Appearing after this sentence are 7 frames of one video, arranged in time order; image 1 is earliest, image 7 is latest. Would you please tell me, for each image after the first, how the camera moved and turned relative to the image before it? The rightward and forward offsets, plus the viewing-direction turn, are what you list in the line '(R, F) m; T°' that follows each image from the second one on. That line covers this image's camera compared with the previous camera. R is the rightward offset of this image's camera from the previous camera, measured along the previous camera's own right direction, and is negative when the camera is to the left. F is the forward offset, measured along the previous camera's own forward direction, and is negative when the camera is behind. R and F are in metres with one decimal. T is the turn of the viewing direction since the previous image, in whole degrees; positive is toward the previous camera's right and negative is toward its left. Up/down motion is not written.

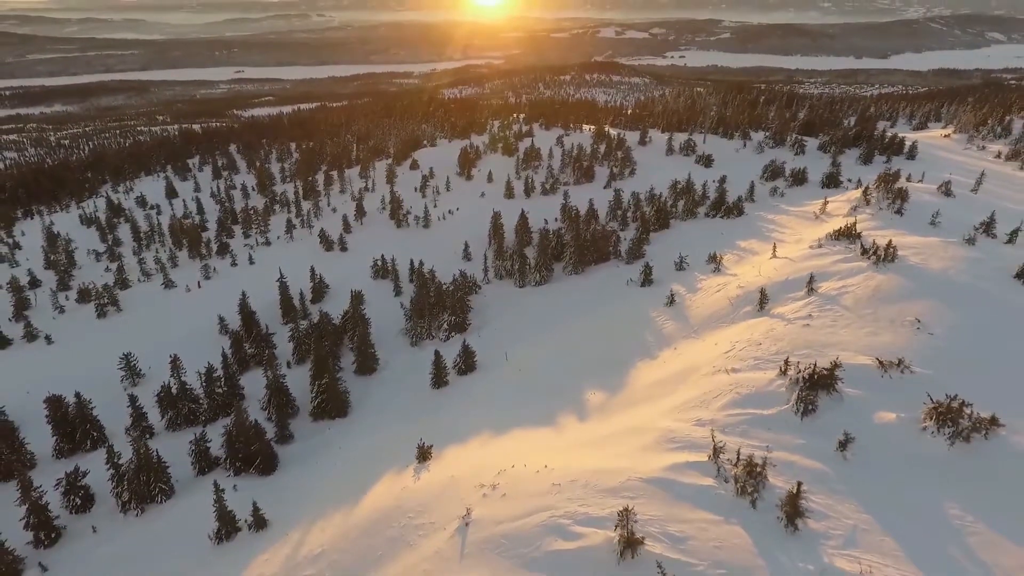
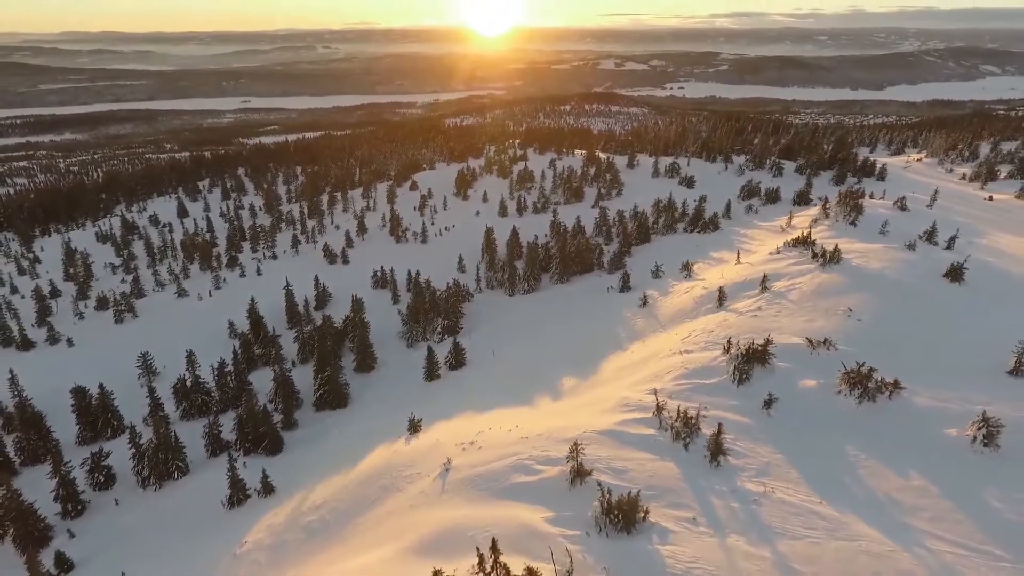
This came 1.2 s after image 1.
(+0.6, -1.9) m; 0°
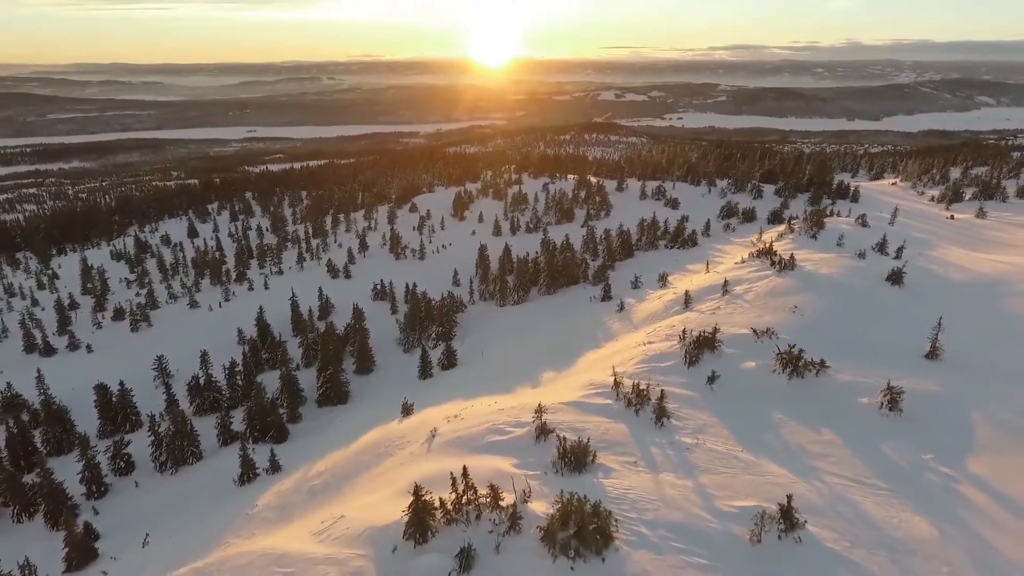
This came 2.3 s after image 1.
(+0.6, -2.0) m; 0°
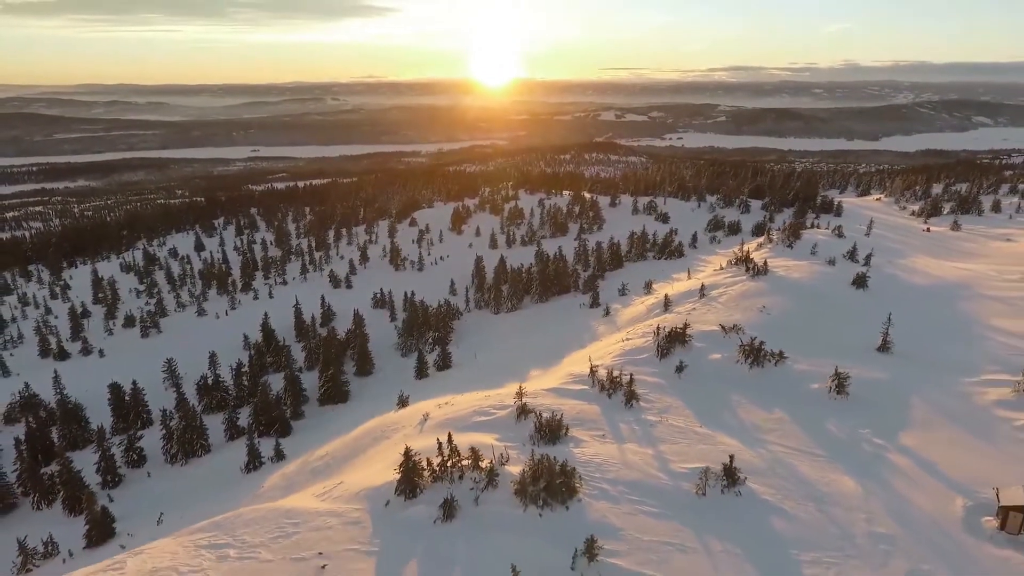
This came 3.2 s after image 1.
(+0.4, -1.4) m; 0°
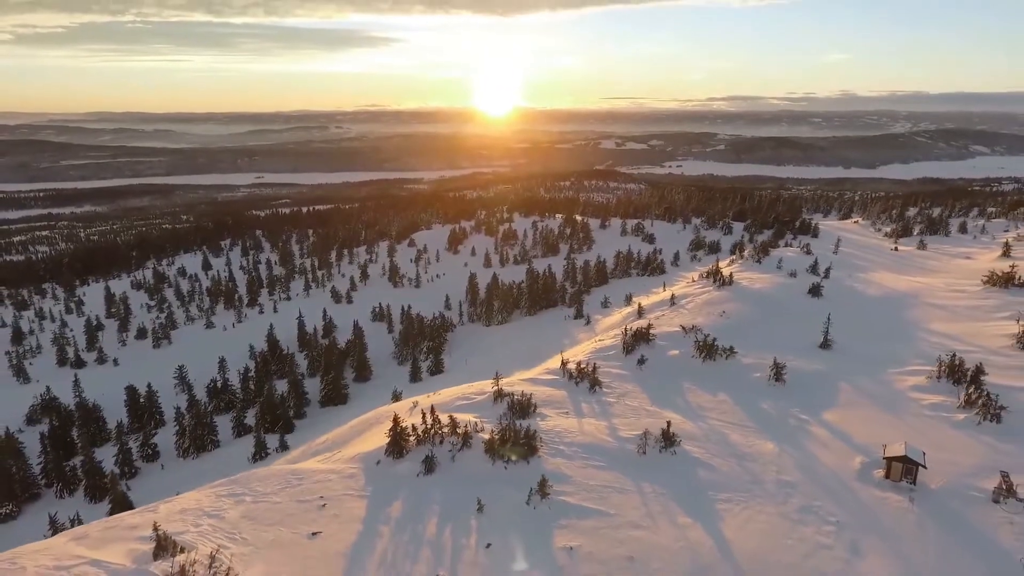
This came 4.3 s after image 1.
(+0.6, -2.0) m; 0°
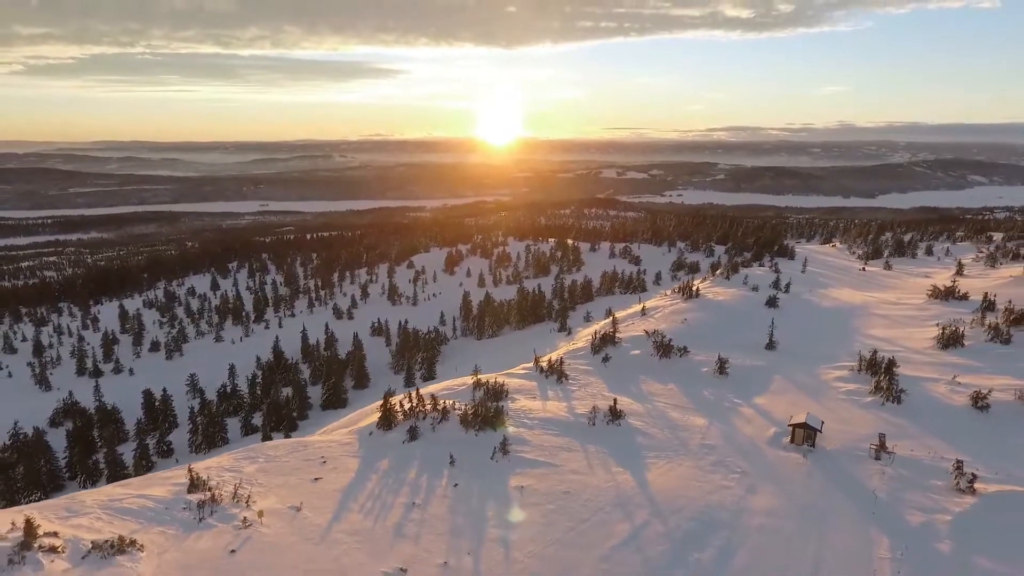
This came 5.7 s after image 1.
(+0.8, -2.4) m; 0°
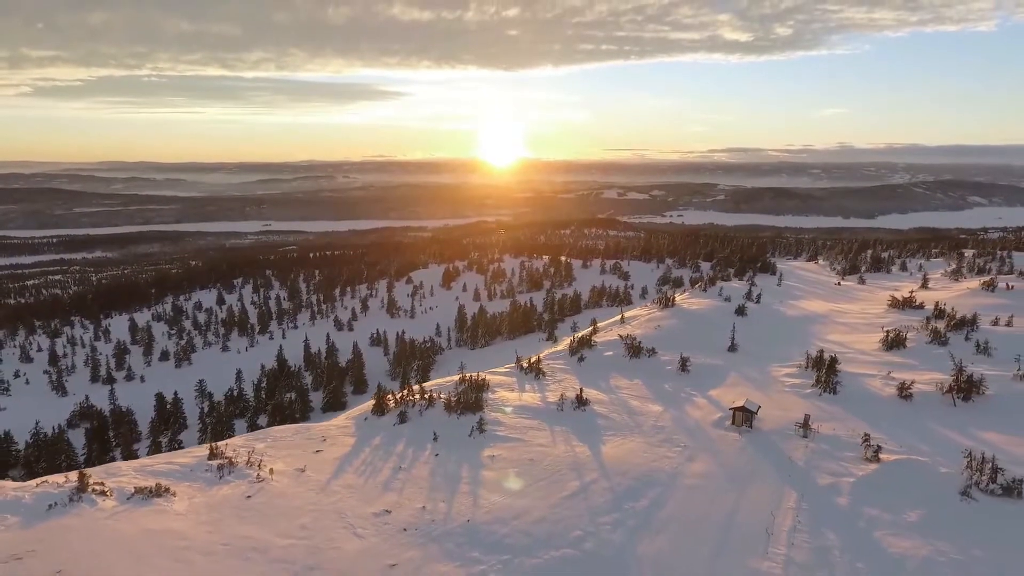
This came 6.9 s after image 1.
(+0.7, -2.0) m; 0°
